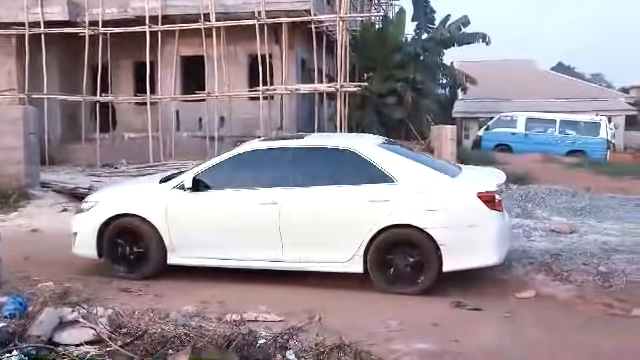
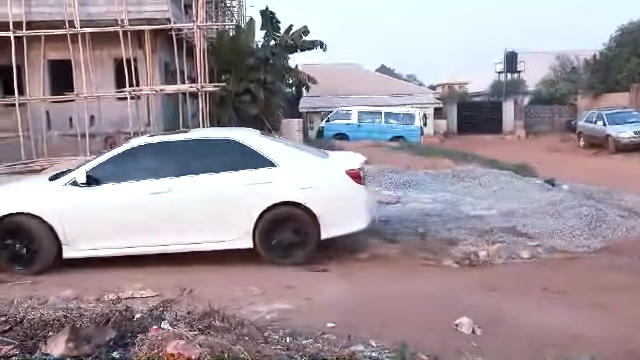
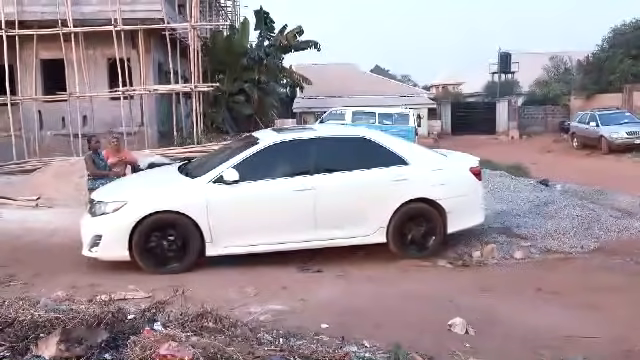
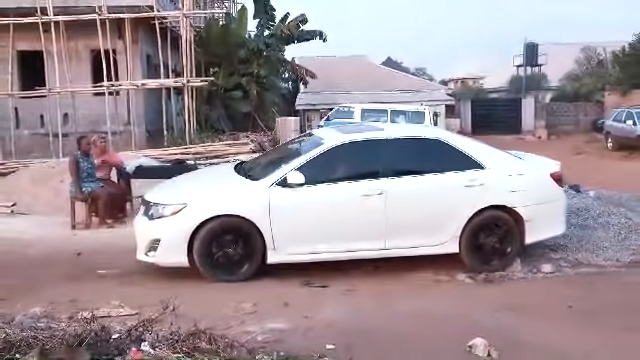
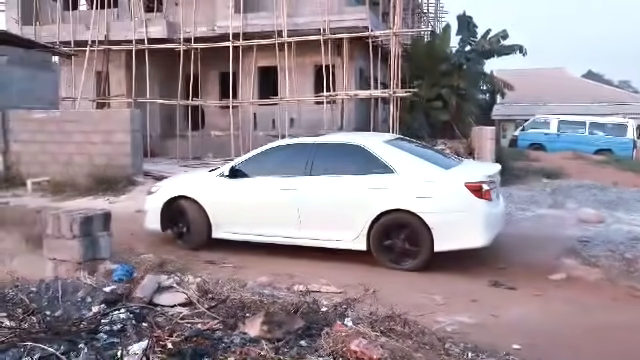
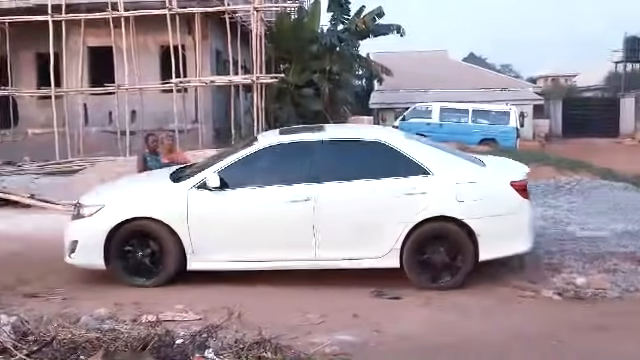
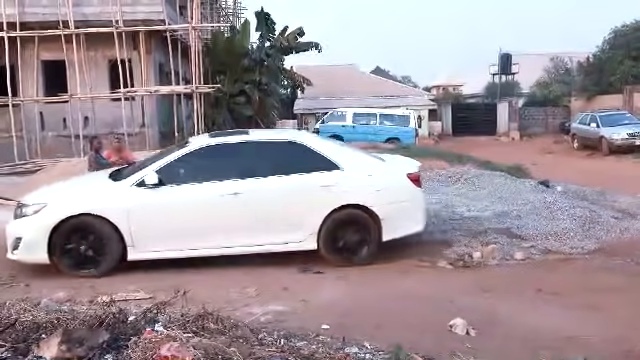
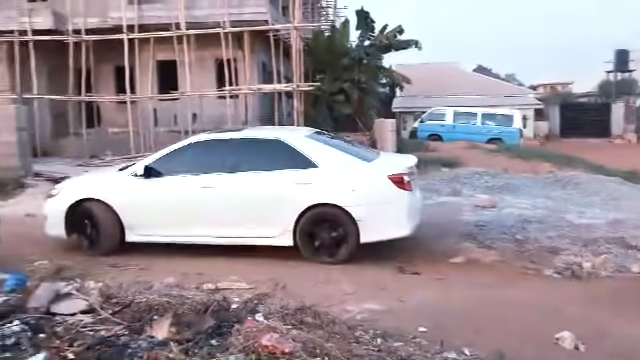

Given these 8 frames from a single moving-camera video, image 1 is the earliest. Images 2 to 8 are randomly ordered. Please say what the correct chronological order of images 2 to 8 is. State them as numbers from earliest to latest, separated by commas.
6, 4, 3, 7, 2, 8, 5
